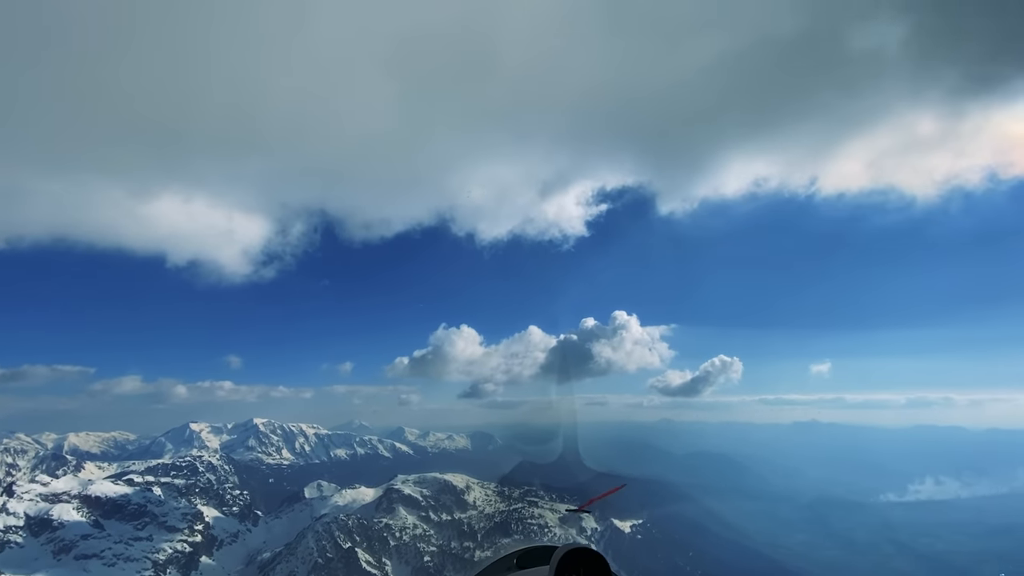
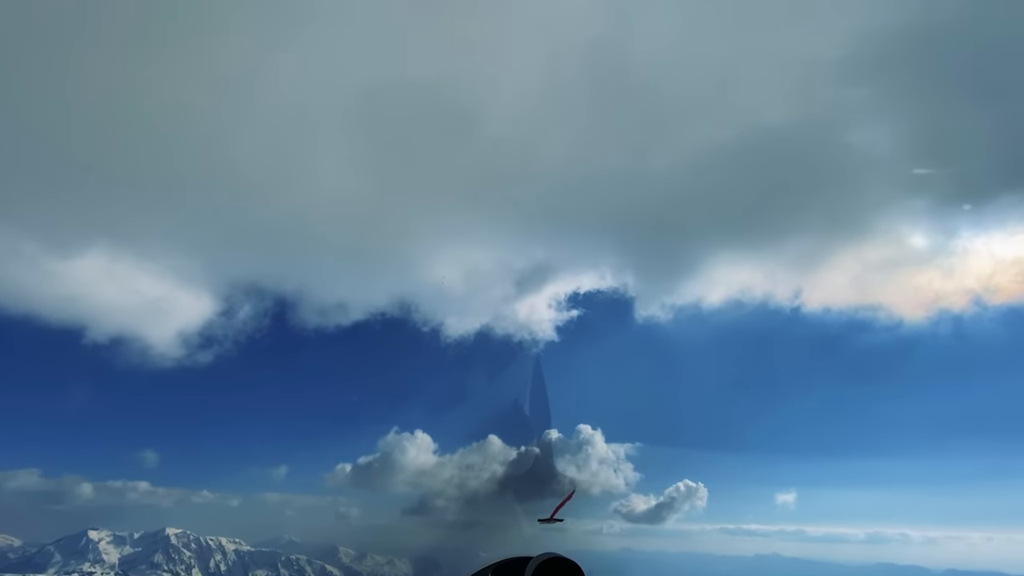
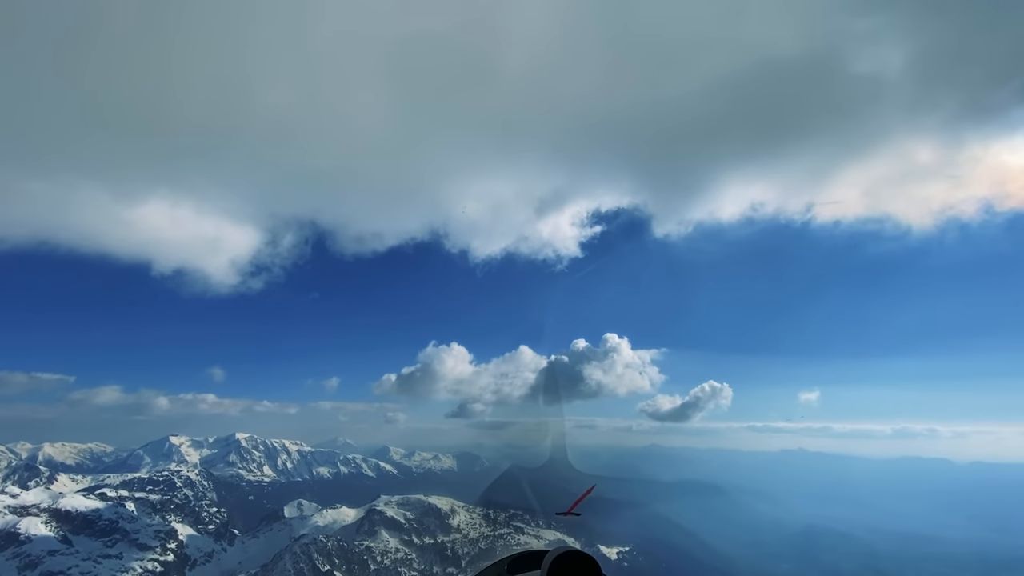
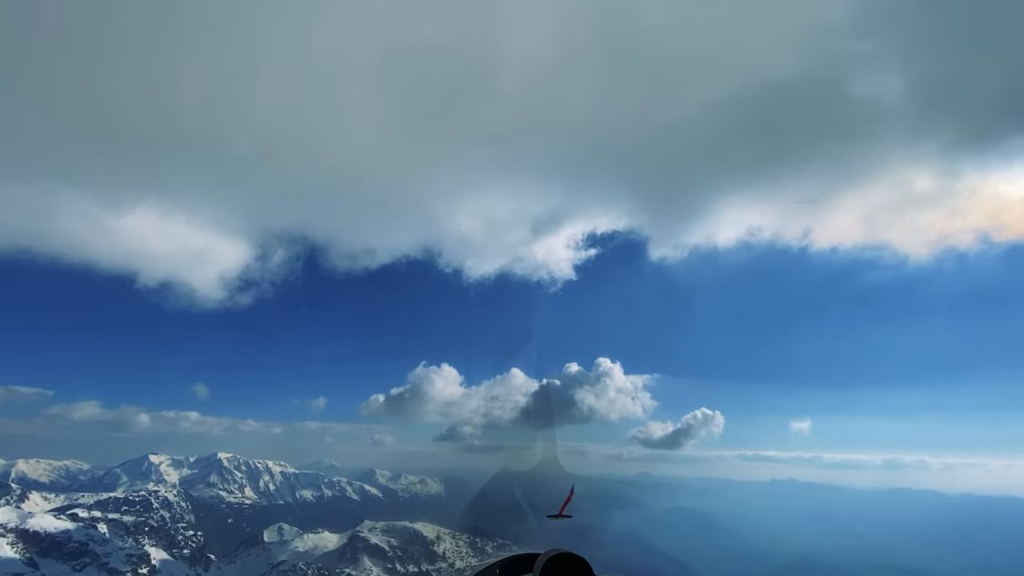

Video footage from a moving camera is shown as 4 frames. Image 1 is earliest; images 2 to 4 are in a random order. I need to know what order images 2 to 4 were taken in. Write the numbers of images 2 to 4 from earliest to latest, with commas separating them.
3, 4, 2
